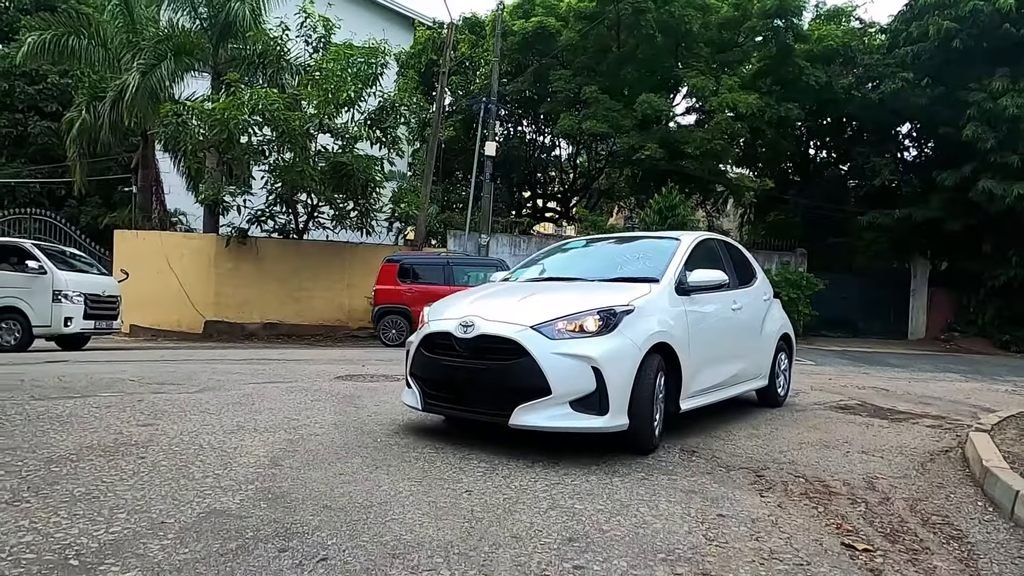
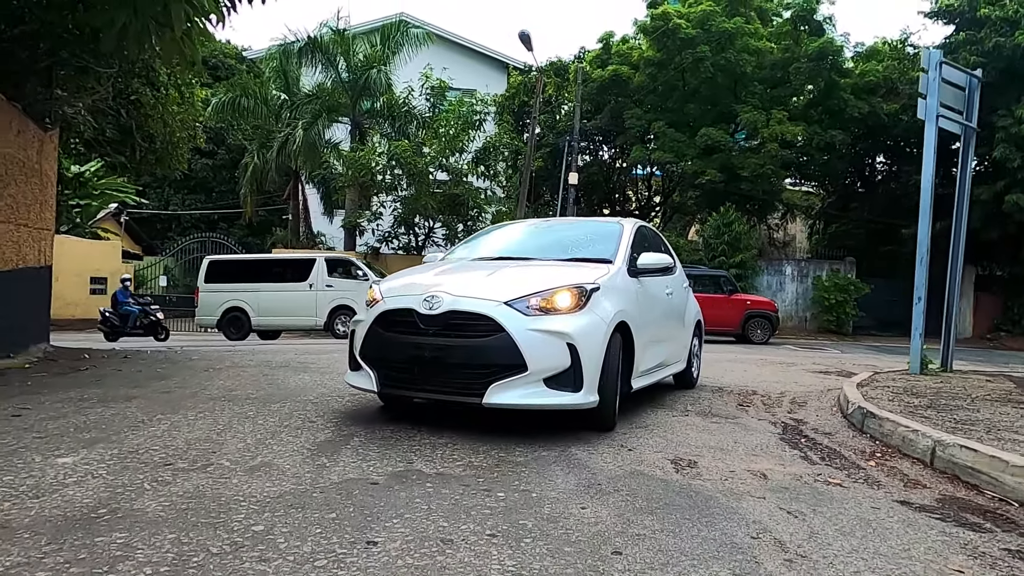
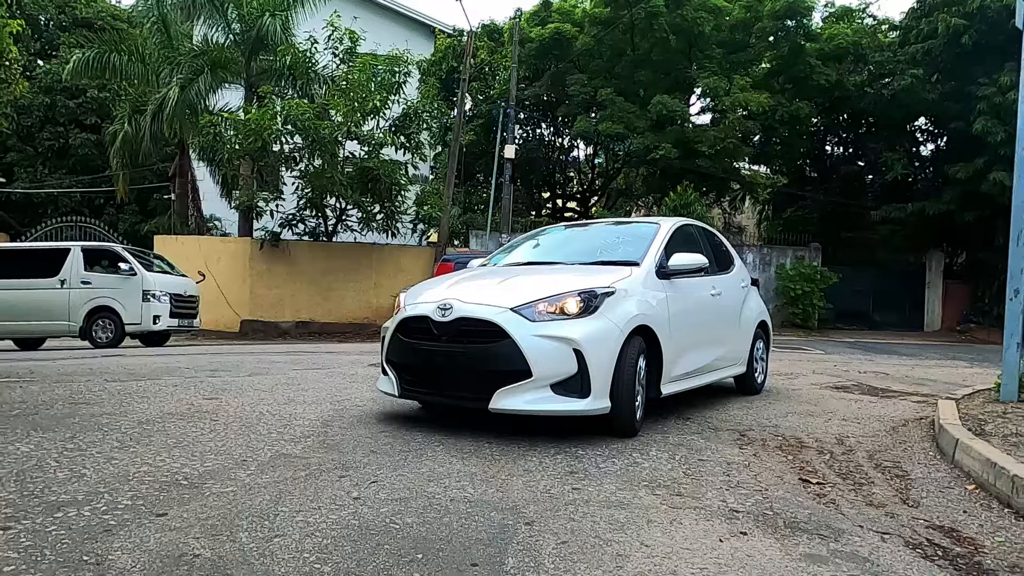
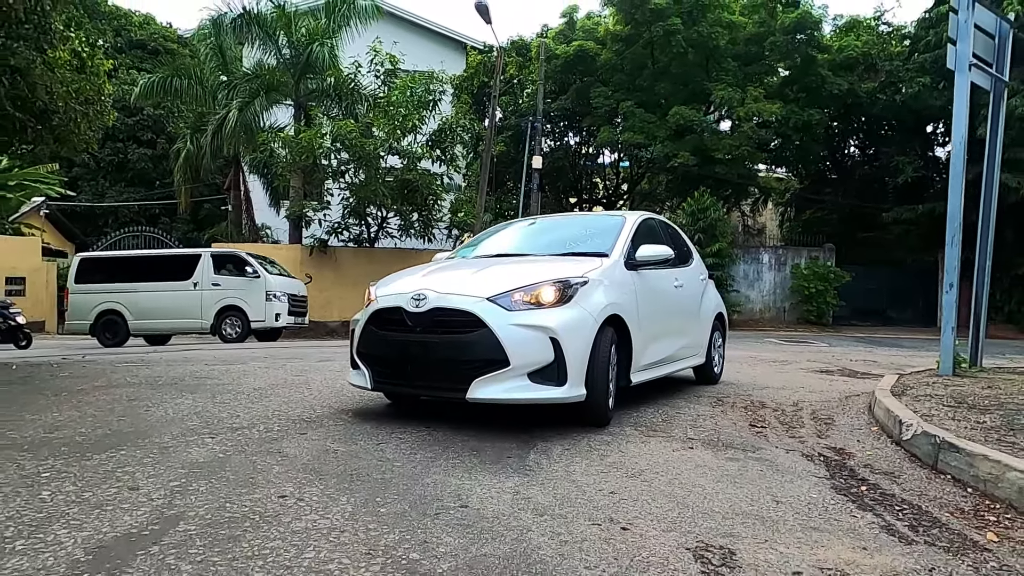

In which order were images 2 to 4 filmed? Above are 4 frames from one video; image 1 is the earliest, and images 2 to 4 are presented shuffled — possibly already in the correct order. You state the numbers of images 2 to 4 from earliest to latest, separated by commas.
3, 4, 2
